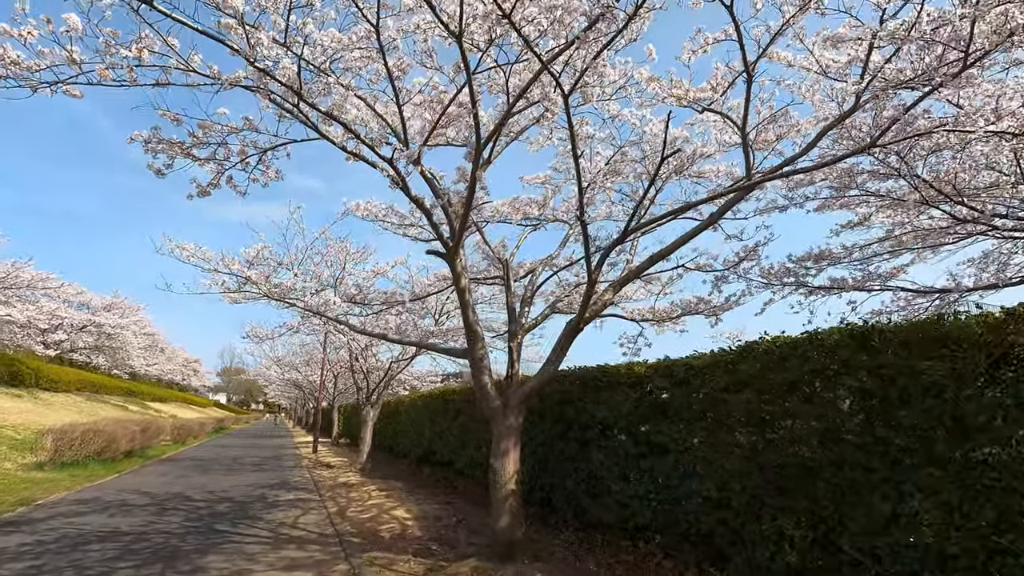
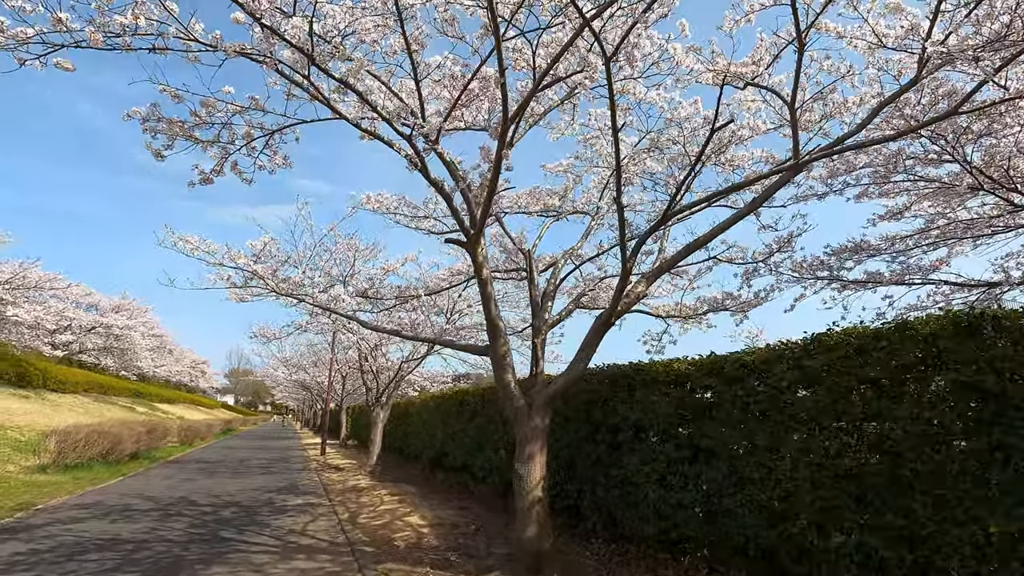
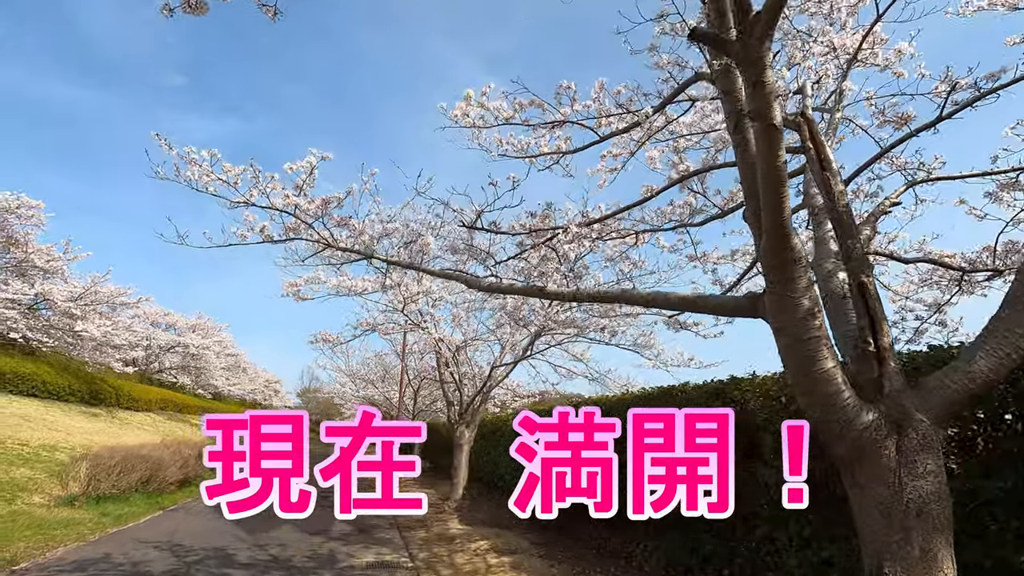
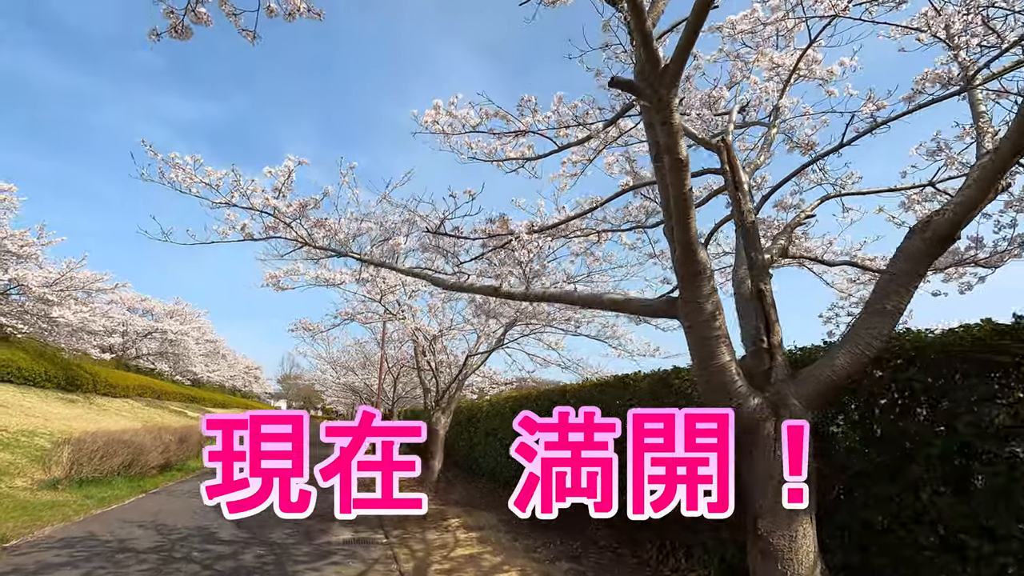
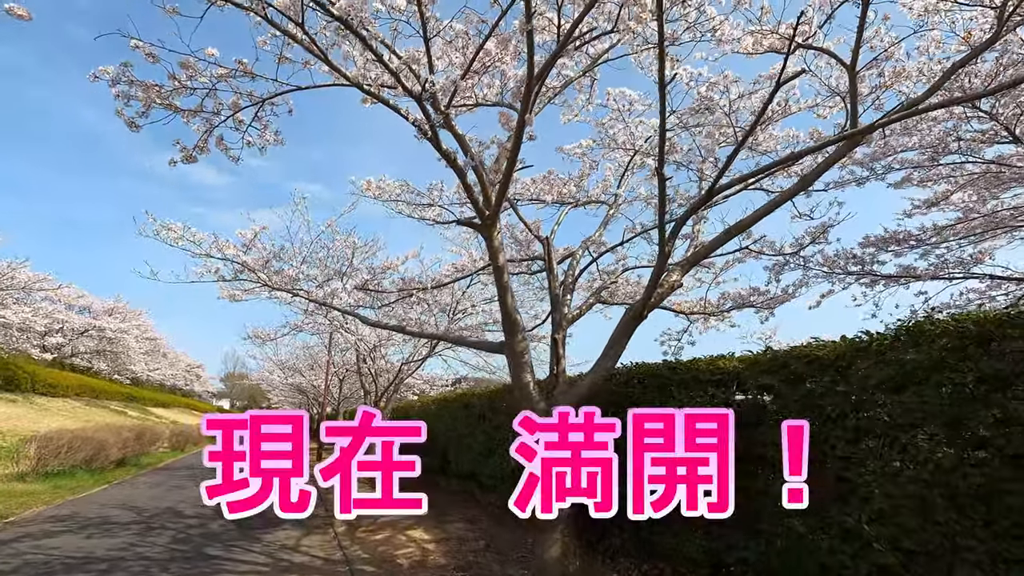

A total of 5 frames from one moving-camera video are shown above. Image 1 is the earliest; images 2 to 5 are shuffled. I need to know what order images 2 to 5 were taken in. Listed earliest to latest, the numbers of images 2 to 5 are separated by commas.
2, 5, 4, 3
